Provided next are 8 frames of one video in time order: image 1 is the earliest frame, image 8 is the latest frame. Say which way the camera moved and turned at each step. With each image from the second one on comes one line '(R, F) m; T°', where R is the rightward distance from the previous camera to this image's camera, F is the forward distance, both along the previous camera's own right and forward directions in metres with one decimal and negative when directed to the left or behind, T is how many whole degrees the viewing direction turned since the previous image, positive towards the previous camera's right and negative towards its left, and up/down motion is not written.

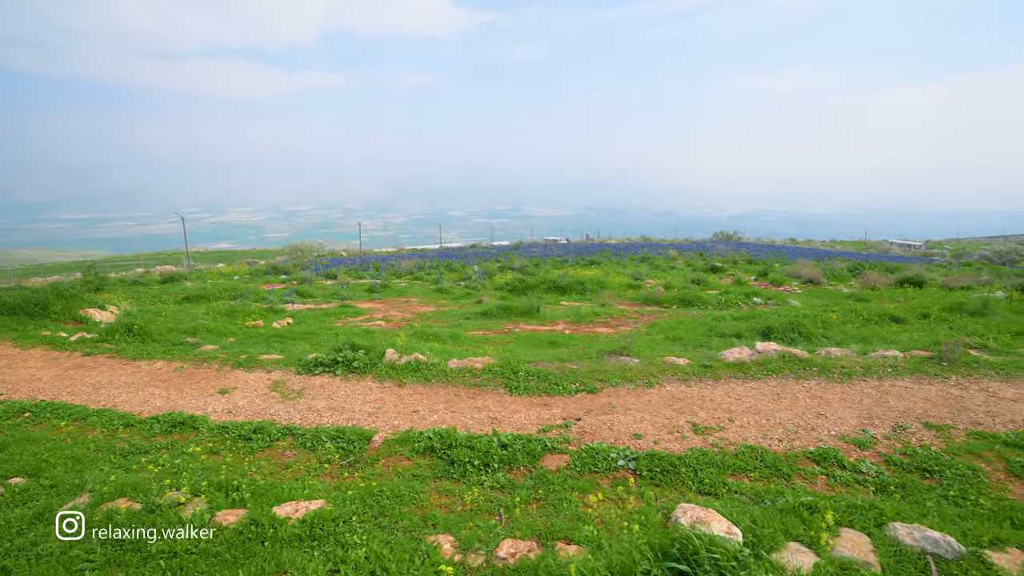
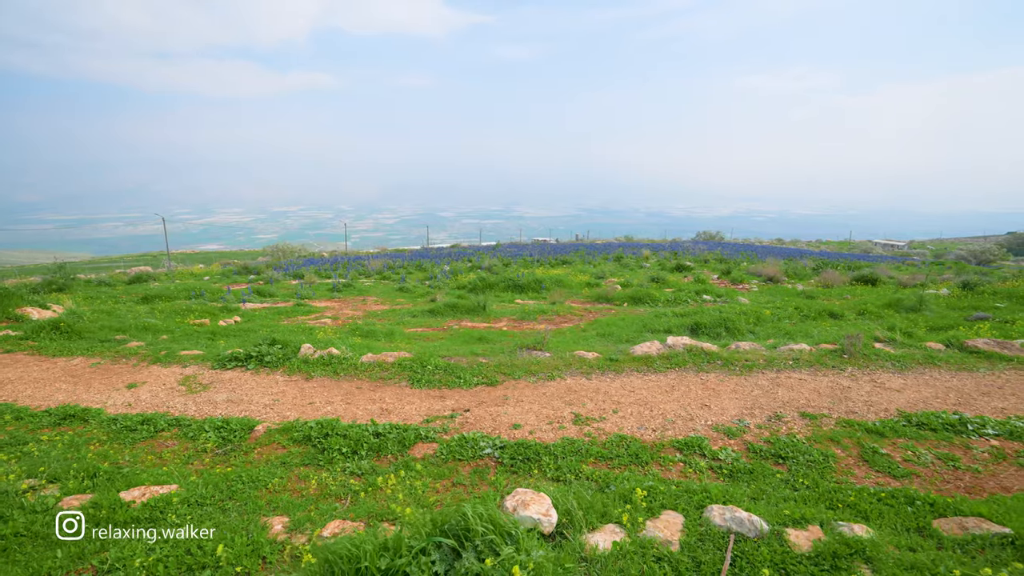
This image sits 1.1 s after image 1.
(+1.2, -0.1) m; 0°
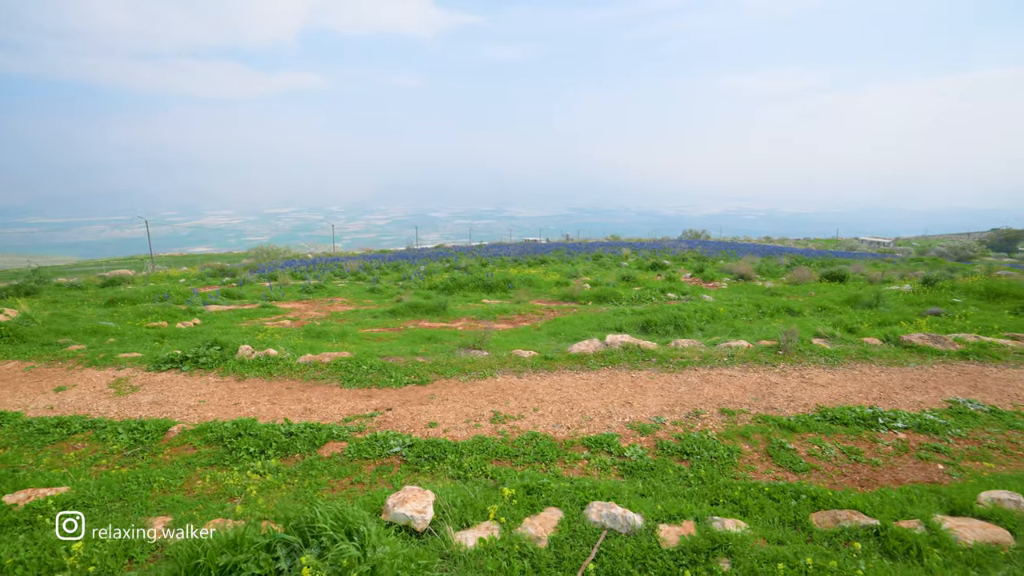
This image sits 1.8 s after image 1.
(+0.9, 0.0) m; 0°
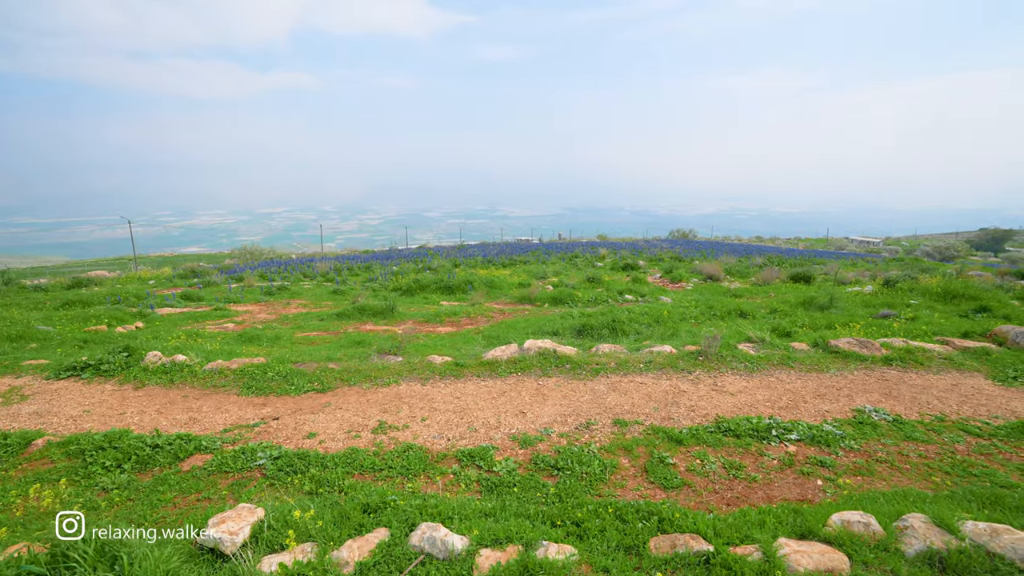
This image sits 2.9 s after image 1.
(+1.2, +0.2) m; 0°
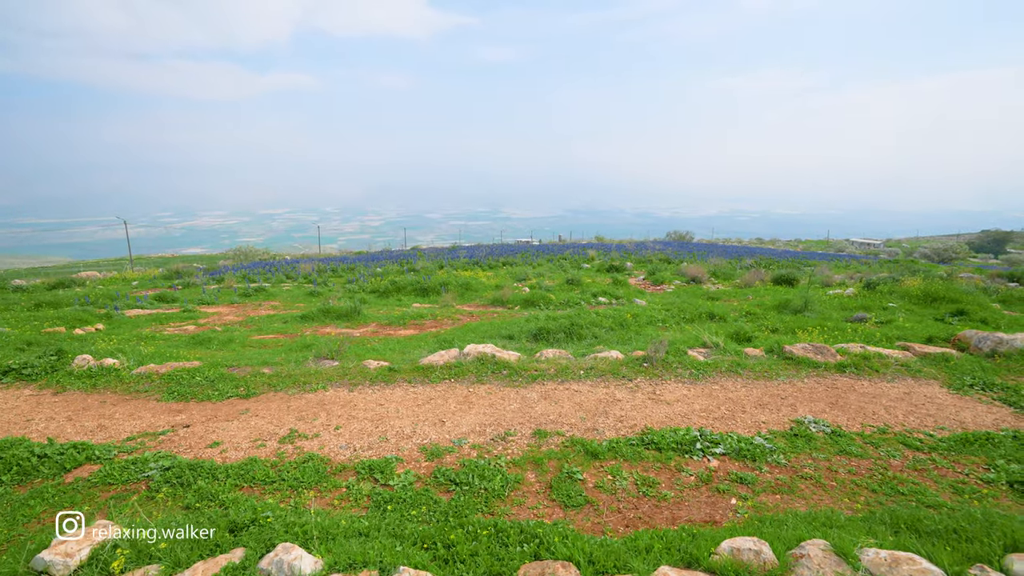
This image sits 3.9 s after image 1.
(+0.9, +0.3) m; -1°
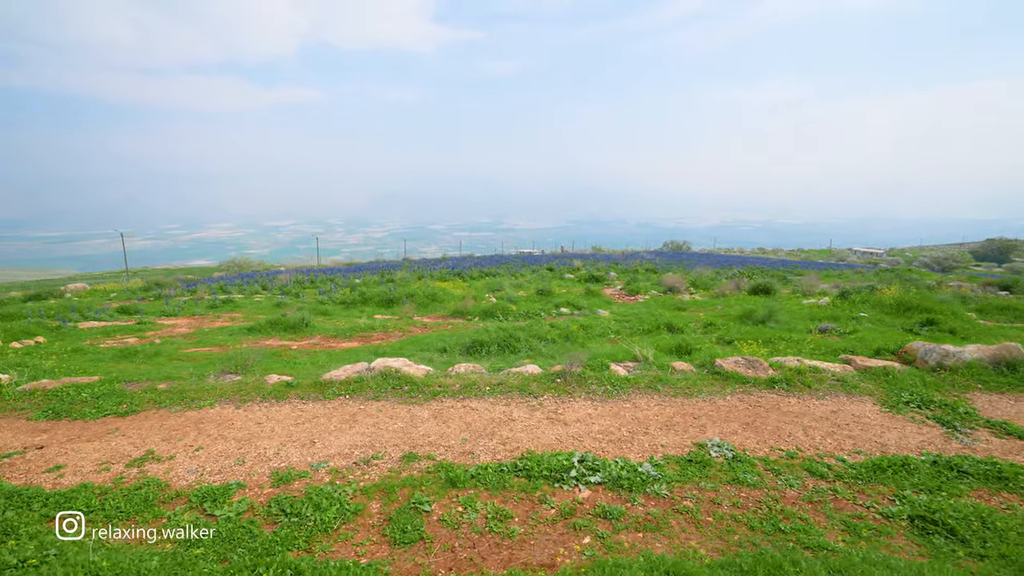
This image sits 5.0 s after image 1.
(+1.3, +0.5) m; -1°
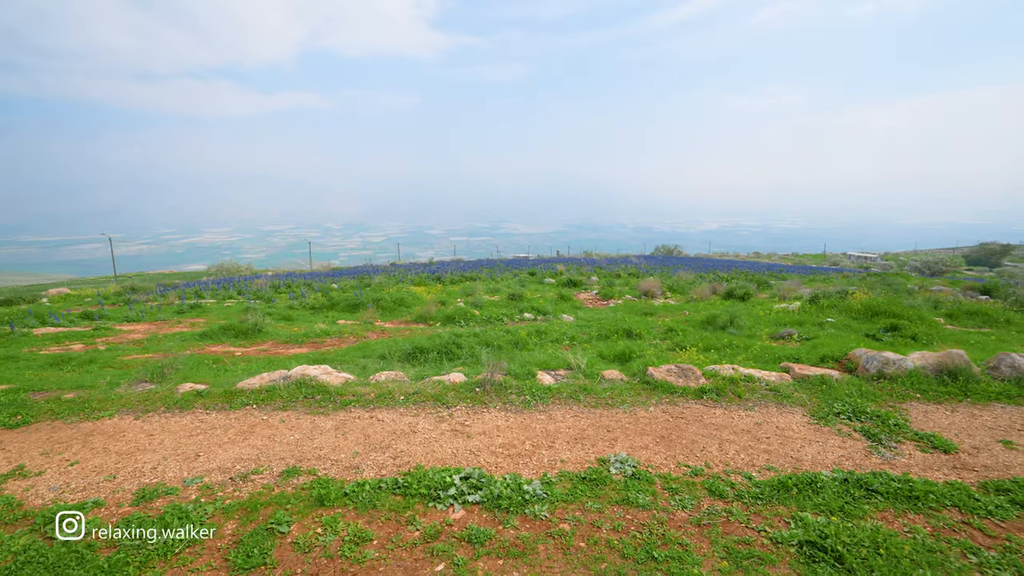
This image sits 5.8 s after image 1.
(+1.0, +0.3) m; 0°
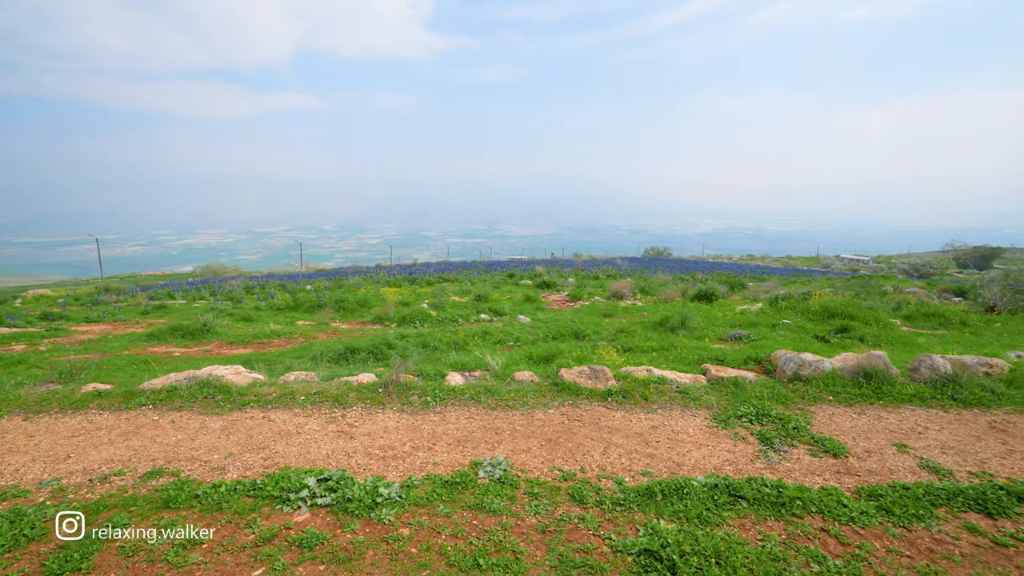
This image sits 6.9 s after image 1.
(+1.1, +0.1) m; 0°
